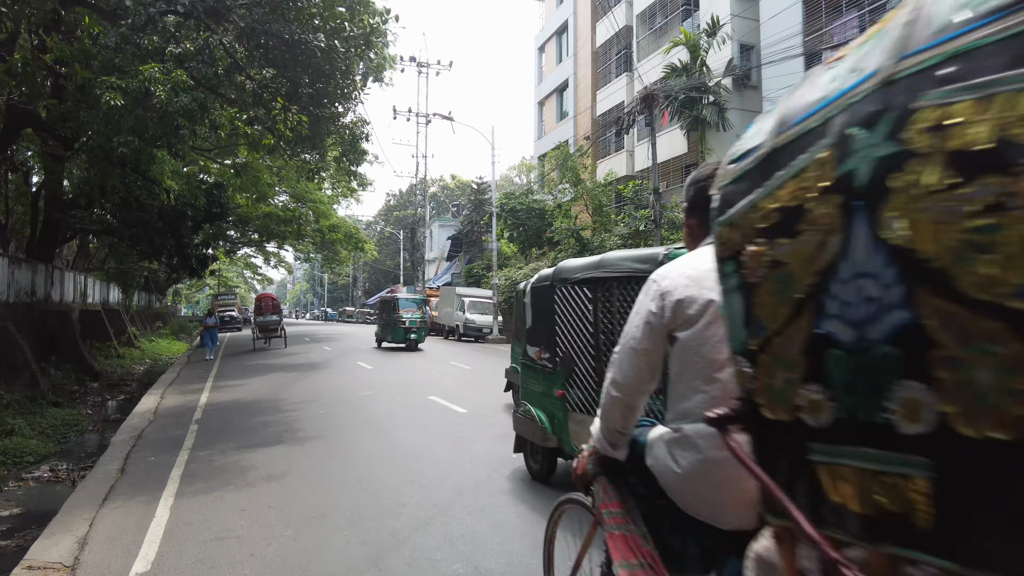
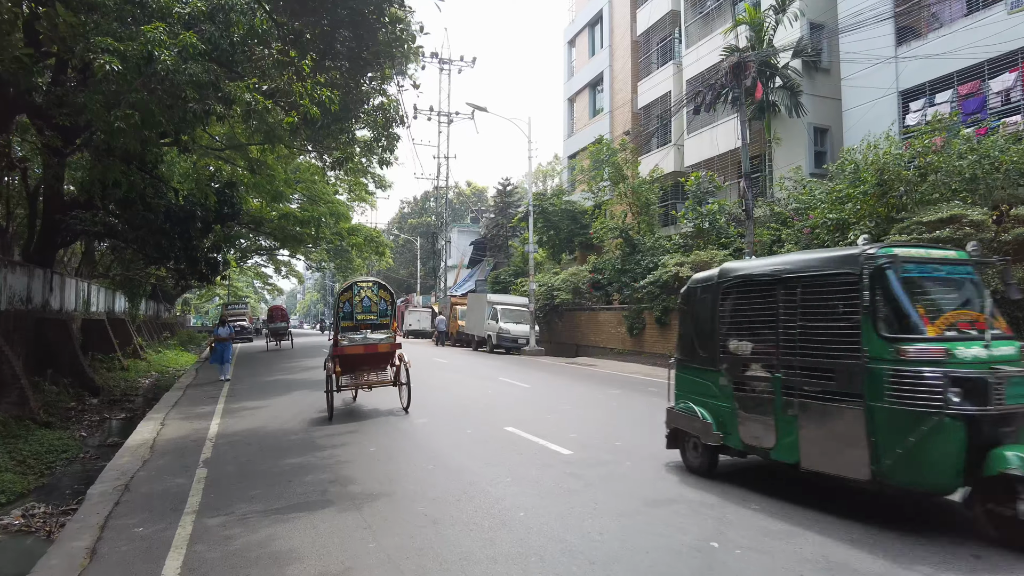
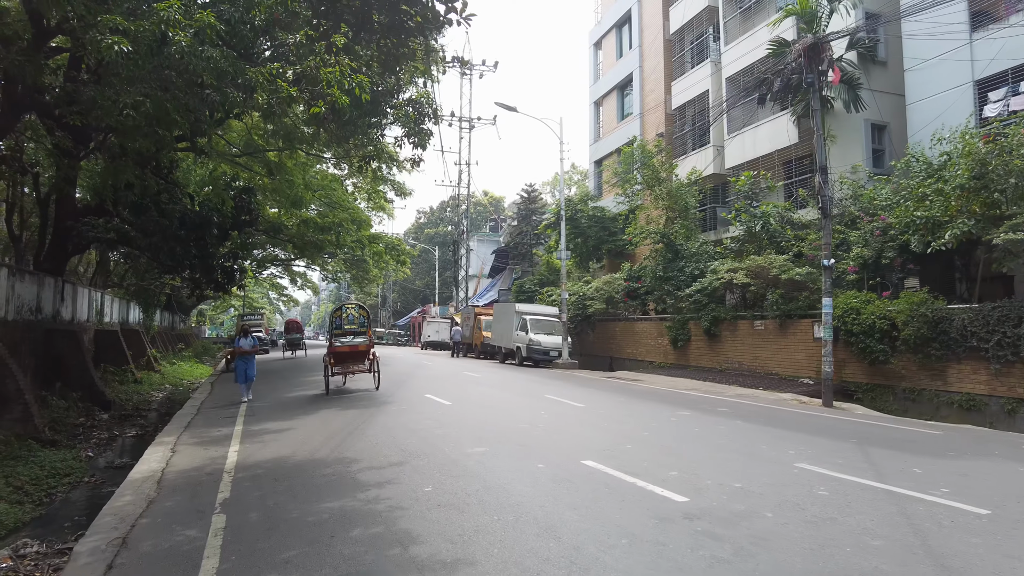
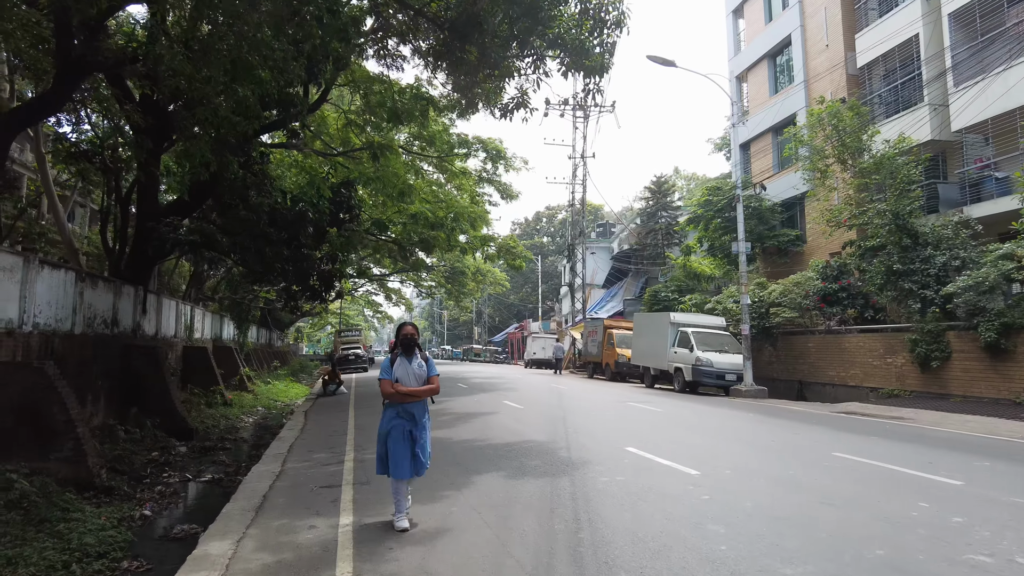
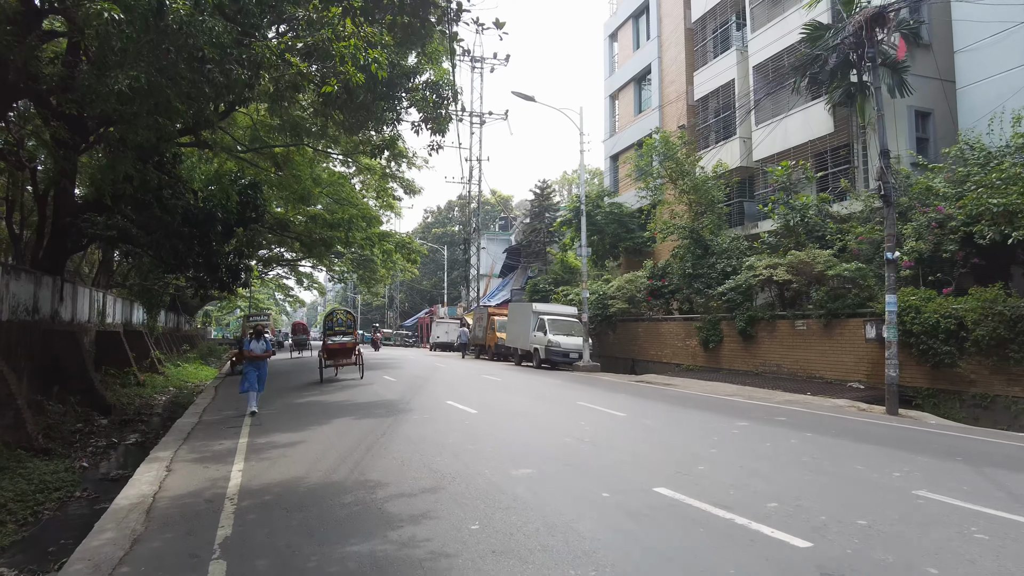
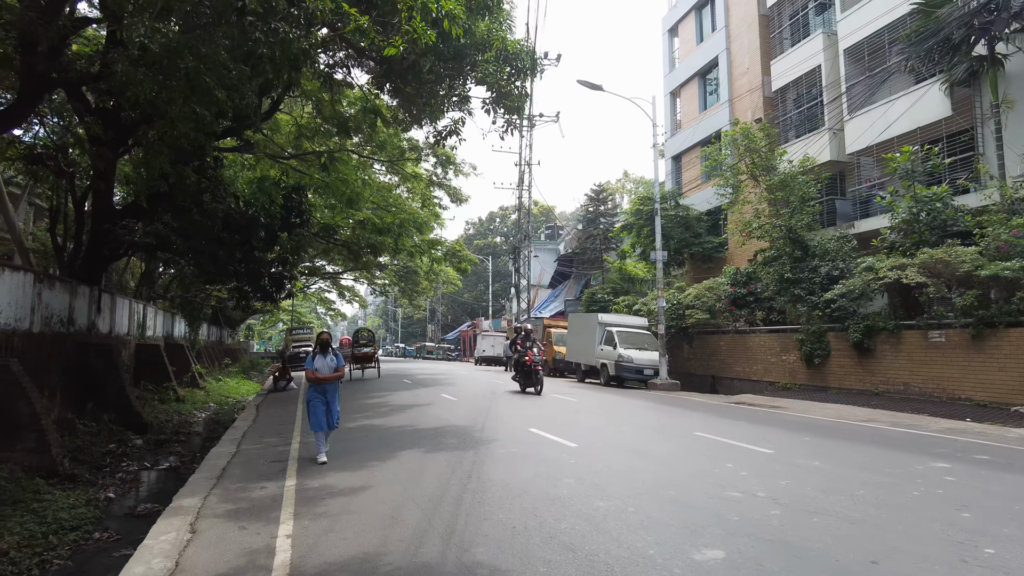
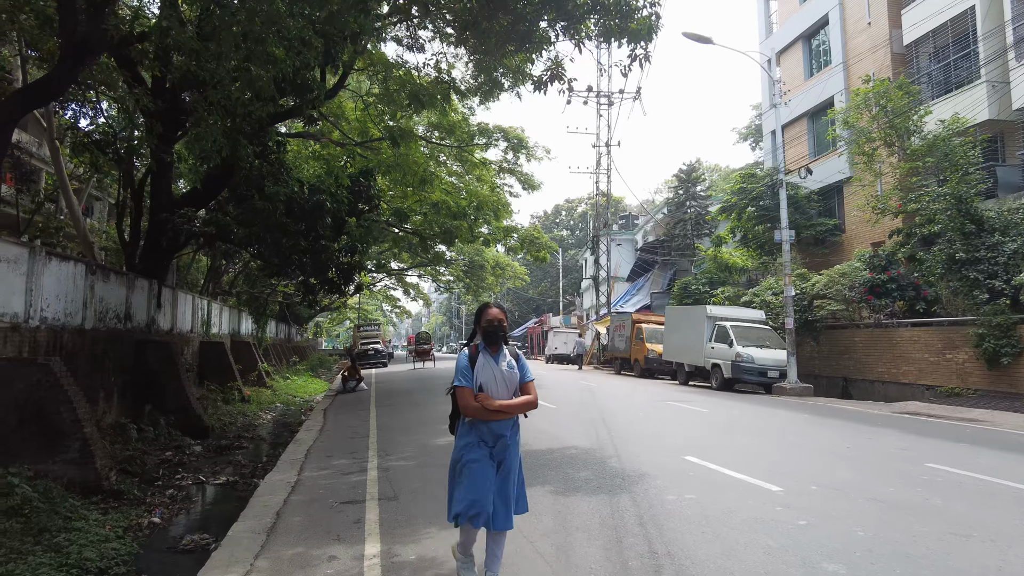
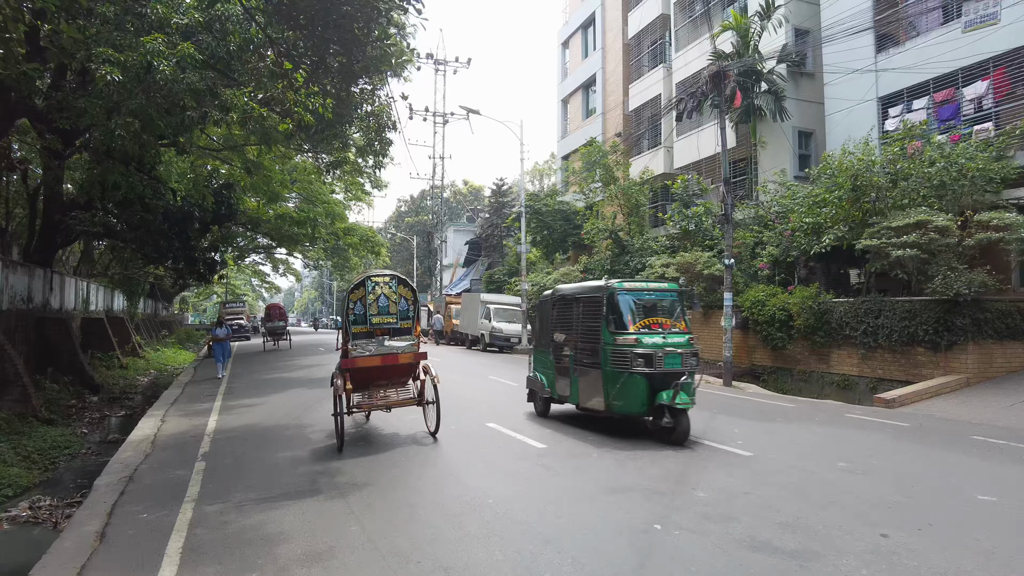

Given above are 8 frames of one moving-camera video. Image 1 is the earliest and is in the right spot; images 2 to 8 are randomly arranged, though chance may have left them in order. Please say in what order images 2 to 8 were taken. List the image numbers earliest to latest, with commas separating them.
8, 2, 3, 5, 6, 4, 7
